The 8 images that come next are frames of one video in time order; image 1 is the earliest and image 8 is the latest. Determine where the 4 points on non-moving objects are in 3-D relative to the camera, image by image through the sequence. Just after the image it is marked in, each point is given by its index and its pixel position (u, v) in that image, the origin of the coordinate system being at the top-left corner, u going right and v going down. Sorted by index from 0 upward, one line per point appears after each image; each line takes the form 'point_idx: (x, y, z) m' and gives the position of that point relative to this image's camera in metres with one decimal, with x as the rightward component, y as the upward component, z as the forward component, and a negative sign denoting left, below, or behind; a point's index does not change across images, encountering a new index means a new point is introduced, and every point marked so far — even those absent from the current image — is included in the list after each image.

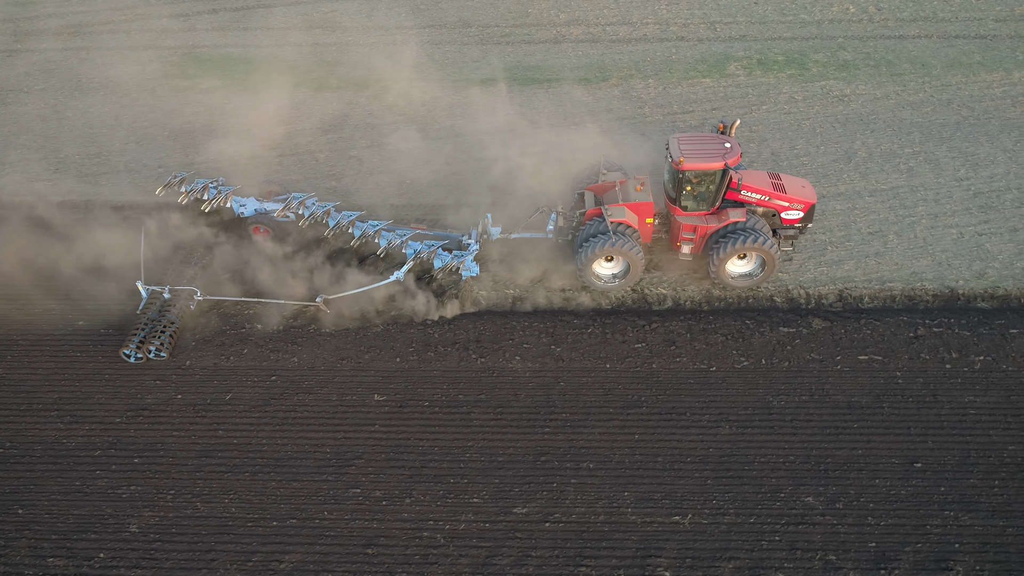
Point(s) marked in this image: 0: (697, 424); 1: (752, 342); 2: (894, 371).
0: (+2.0, -1.5, +8.0) m
1: (+2.9, -0.7, +8.9) m
2: (+4.5, -1.0, +8.5) m
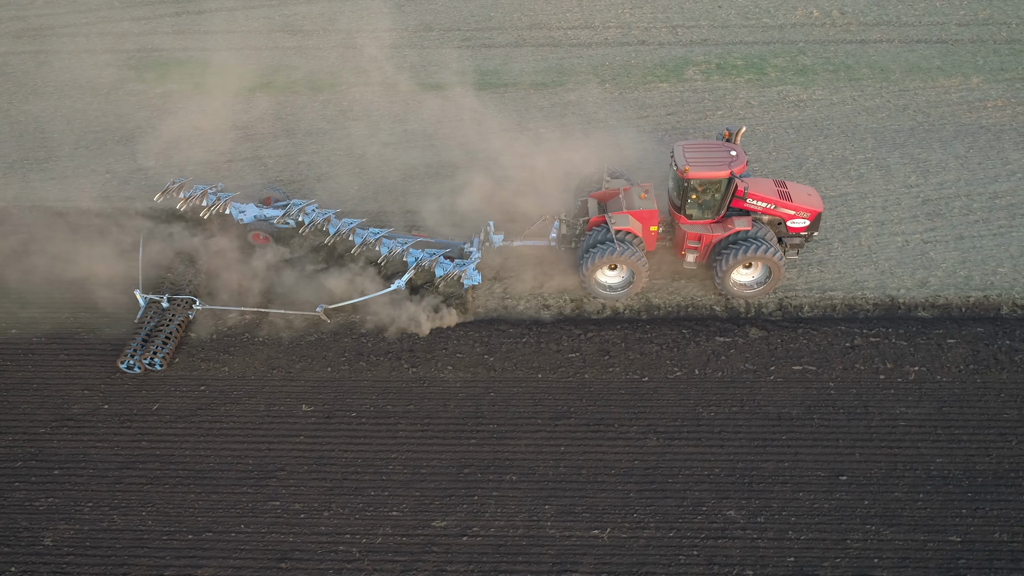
0: (+1.2, -1.6, +8.0) m
1: (+2.1, -0.8, +8.8) m
2: (+3.7, -1.1, +8.4) m
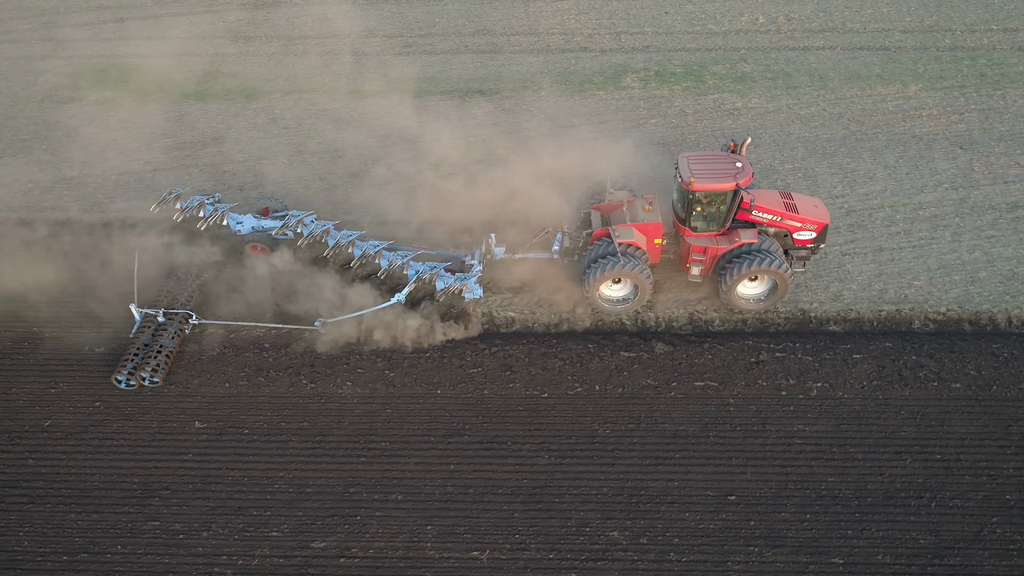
0: (0.0, -1.8, +7.9) m
1: (+0.9, -1.0, +8.7) m
2: (+2.5, -1.3, +8.3) m
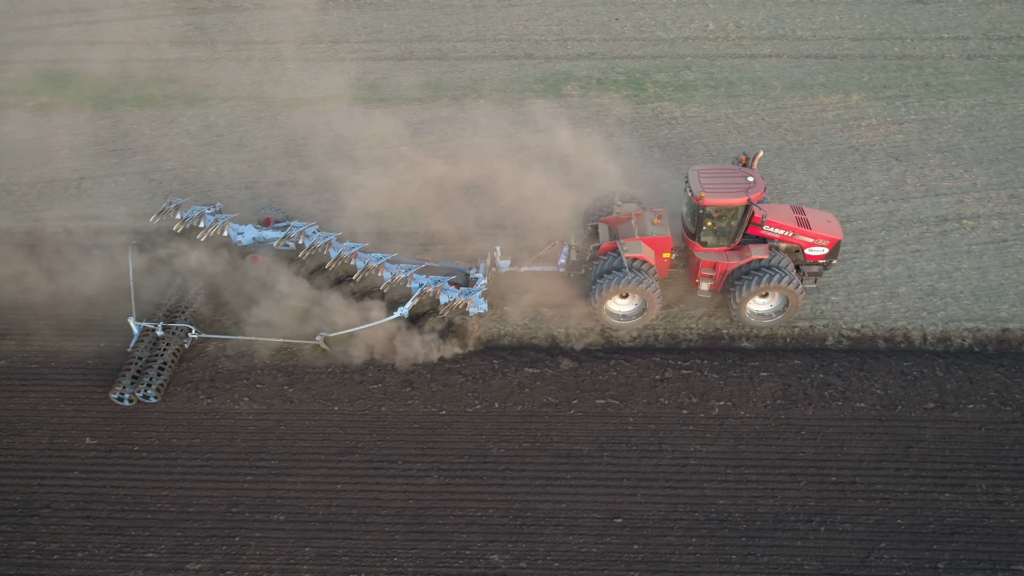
0: (-1.1, -2.0, +7.7) m
1: (-0.3, -1.1, +8.6) m
2: (+1.3, -1.5, +8.2) m
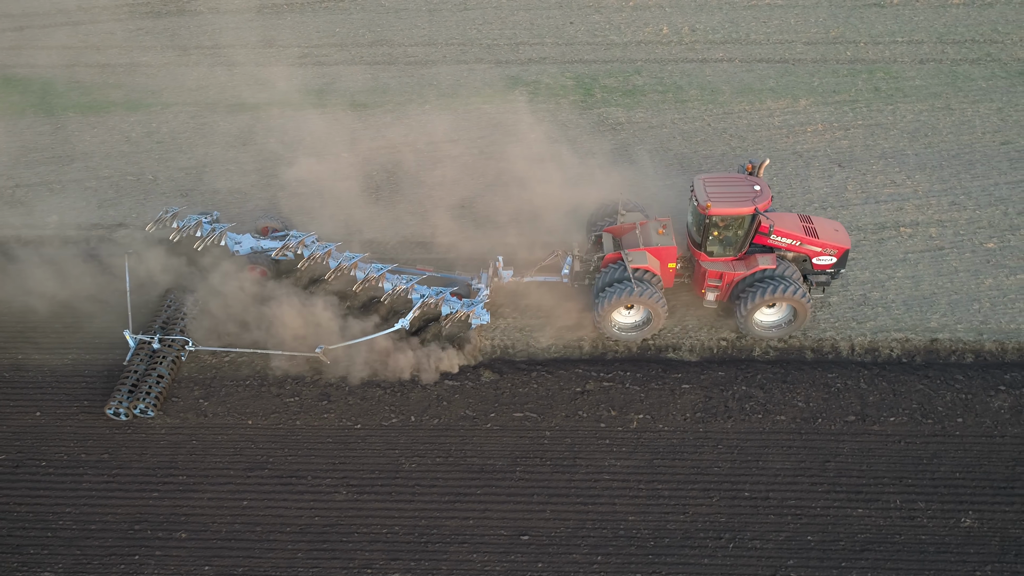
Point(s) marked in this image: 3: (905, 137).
0: (-2.1, -2.1, +7.6) m
1: (-1.2, -1.3, +8.5) m
2: (+0.4, -1.6, +8.1) m
3: (+6.5, +2.5, +12.1) m
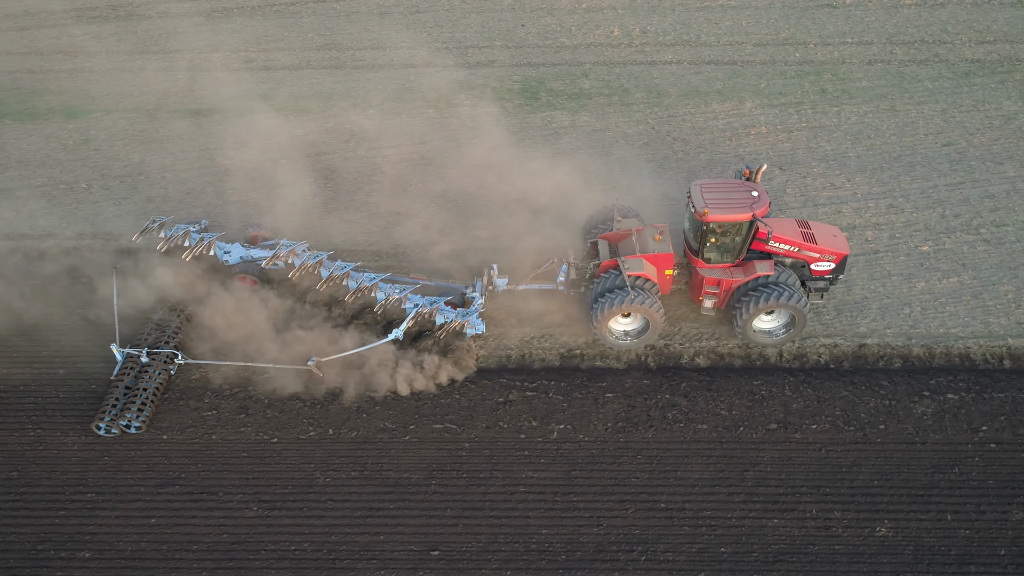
0: (-3.0, -2.2, +7.5) m
1: (-2.1, -1.4, +8.3) m
2: (-0.5, -1.7, +8.0) m
3: (+5.6, +2.5, +12.0) m
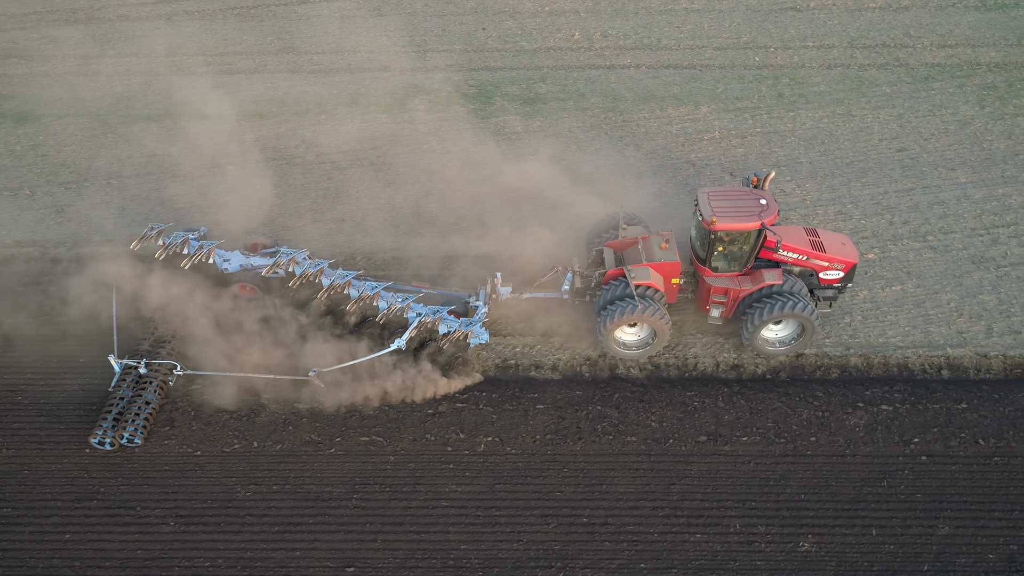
0: (-3.8, -2.4, +7.4) m
1: (-2.9, -1.5, +8.2) m
2: (-1.3, -1.8, +7.9) m
3: (+4.8, +2.4, +11.9) m
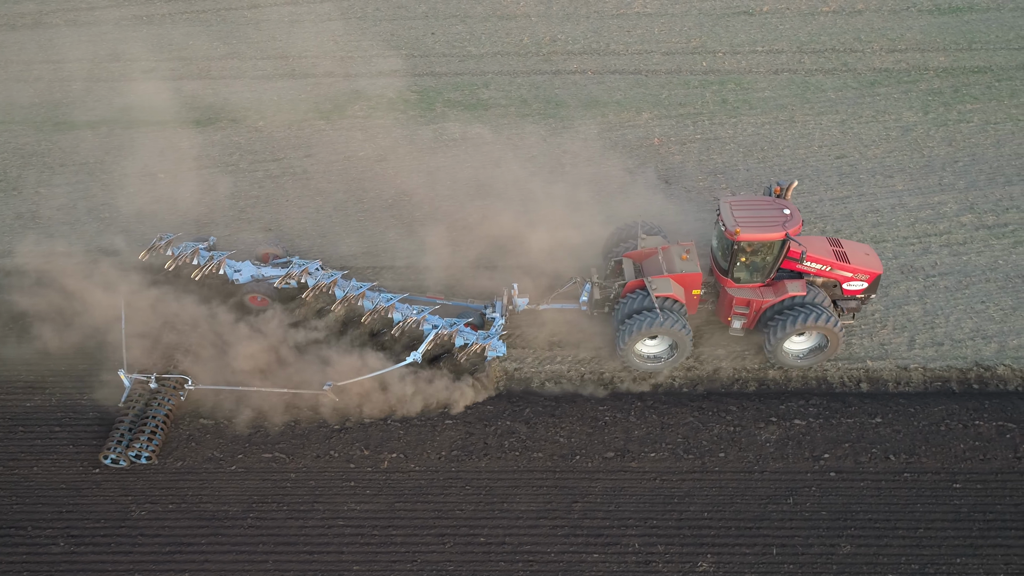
0: (-4.8, -2.5, +7.2) m
1: (-3.9, -1.7, +8.1) m
2: (-2.4, -2.0, +7.7) m
3: (+3.7, +2.2, +11.8) m
